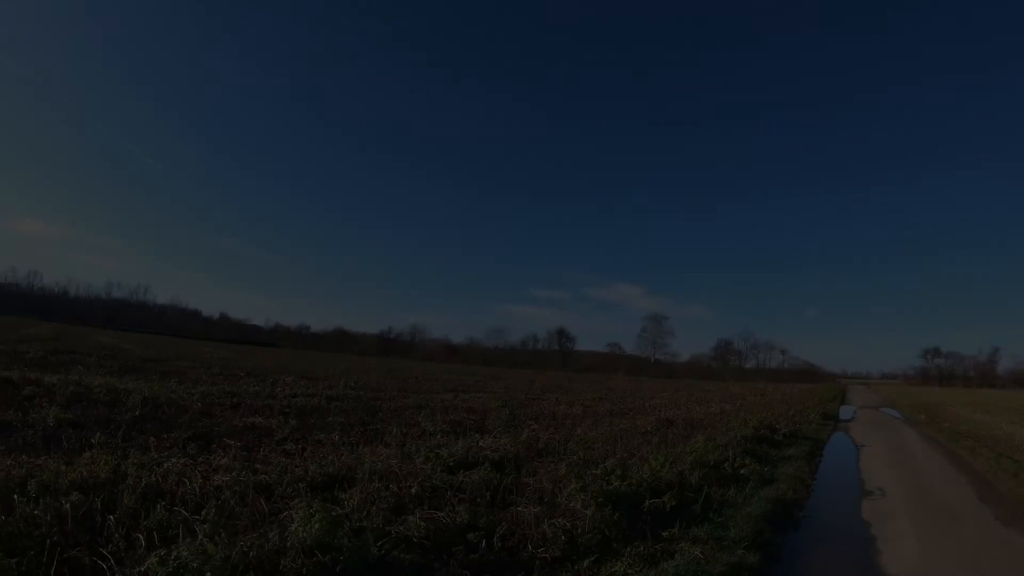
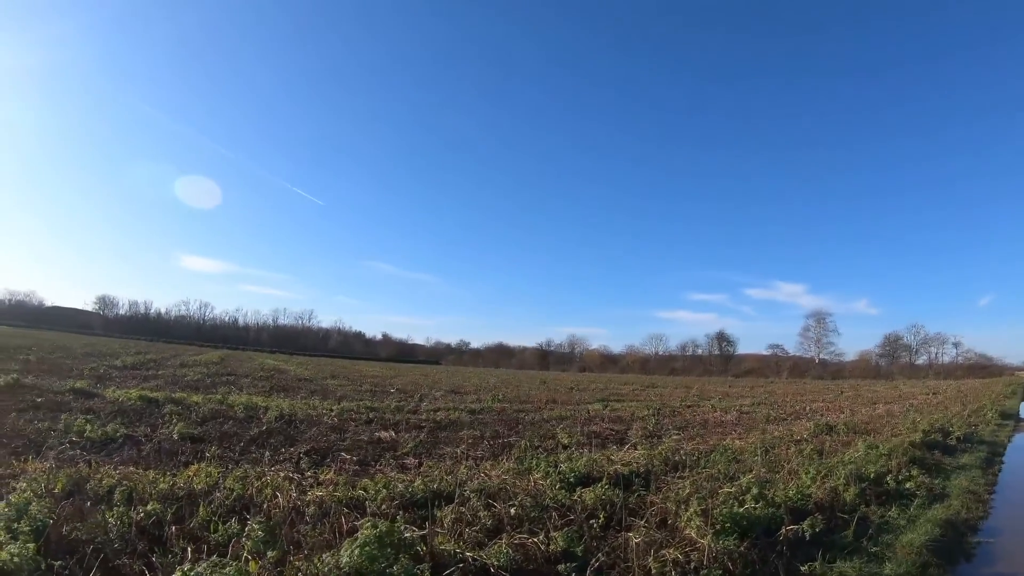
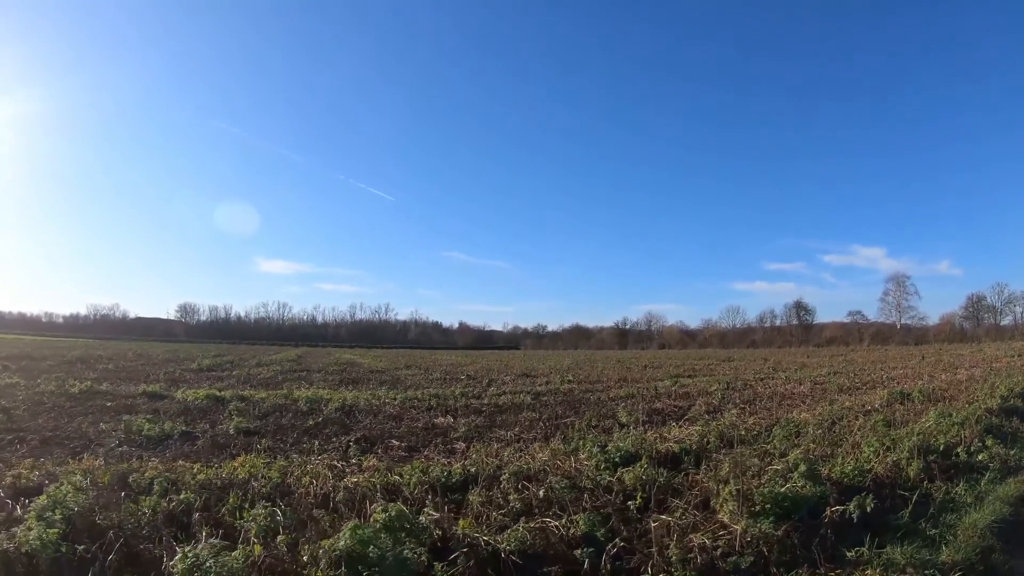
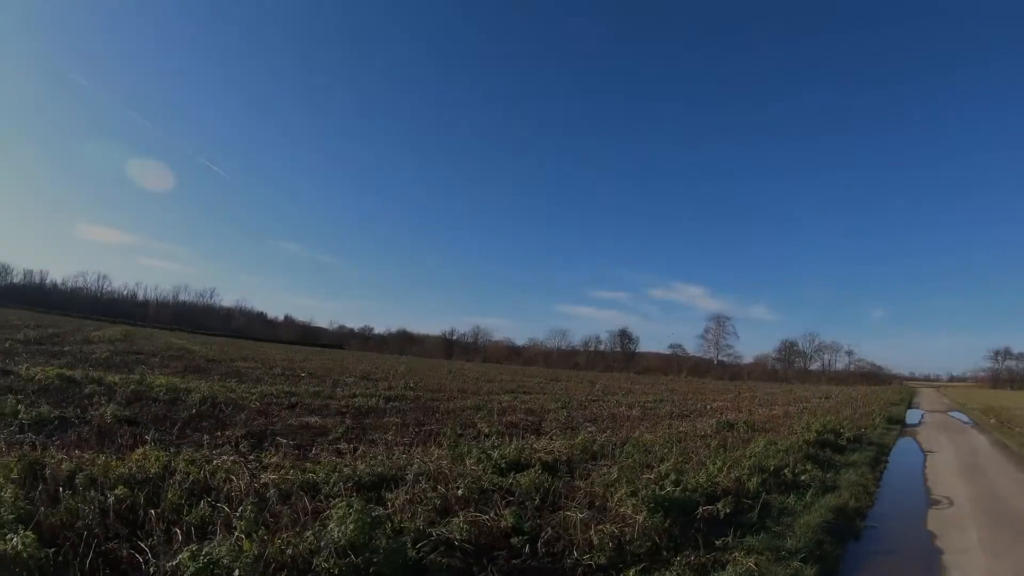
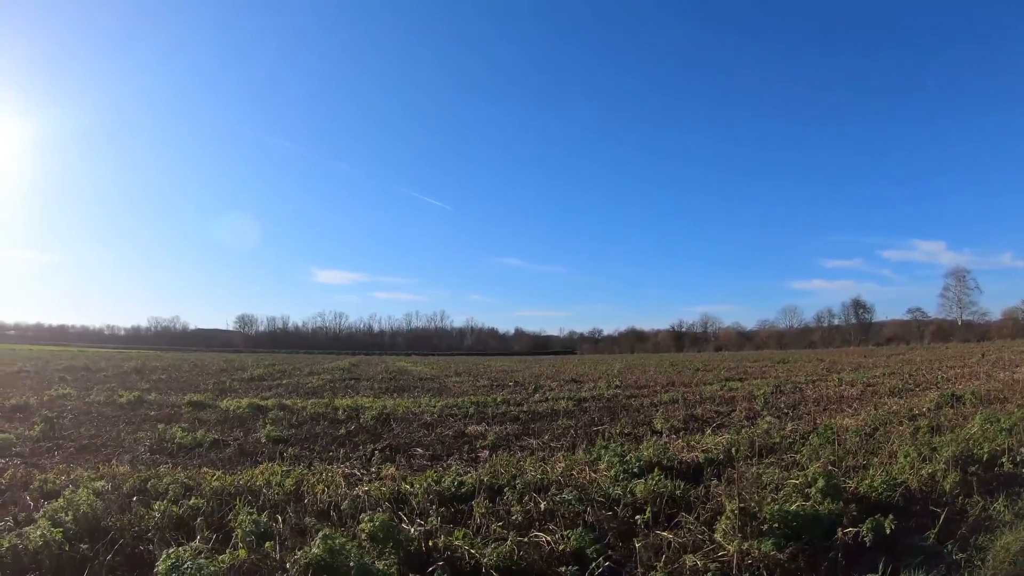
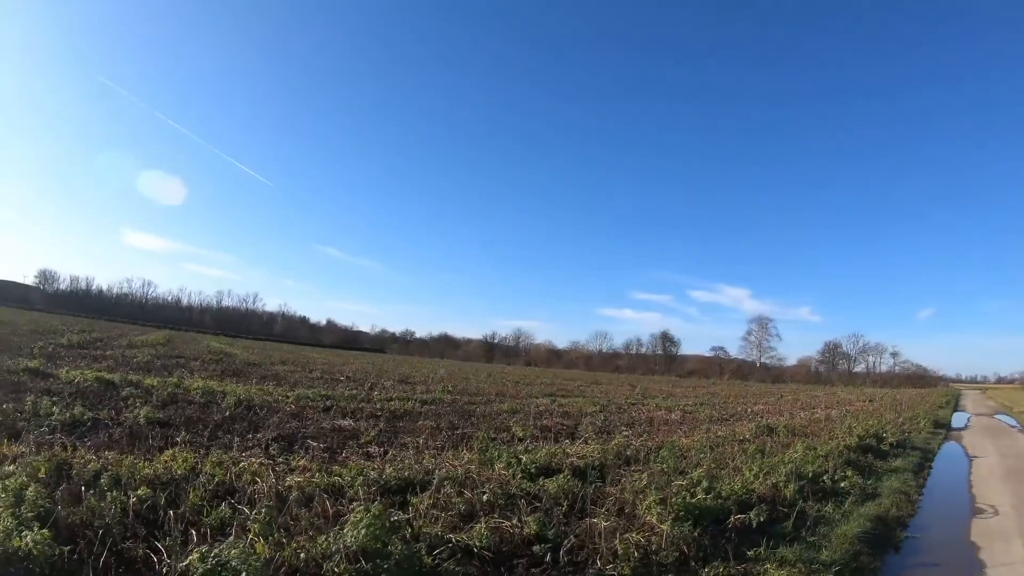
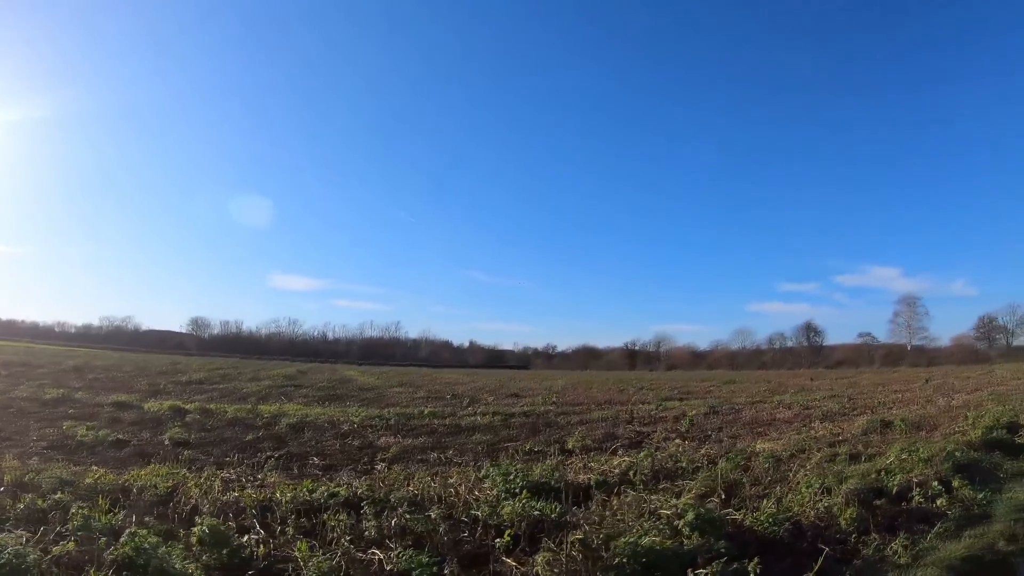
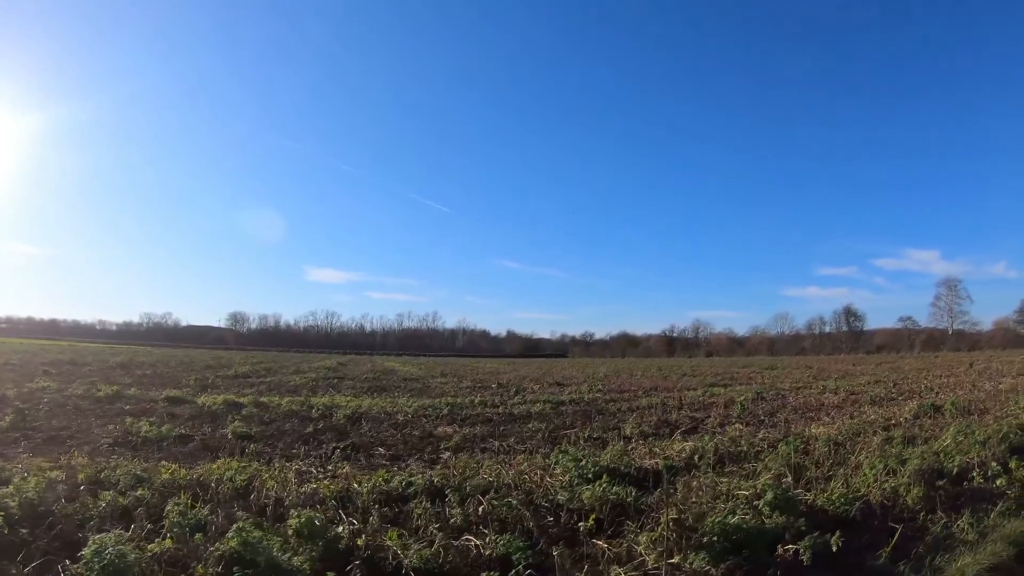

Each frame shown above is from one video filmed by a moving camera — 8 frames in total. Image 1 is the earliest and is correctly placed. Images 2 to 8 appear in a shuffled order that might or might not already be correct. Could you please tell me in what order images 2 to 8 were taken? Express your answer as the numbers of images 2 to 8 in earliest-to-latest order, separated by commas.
4, 6, 2, 3, 5, 8, 7
